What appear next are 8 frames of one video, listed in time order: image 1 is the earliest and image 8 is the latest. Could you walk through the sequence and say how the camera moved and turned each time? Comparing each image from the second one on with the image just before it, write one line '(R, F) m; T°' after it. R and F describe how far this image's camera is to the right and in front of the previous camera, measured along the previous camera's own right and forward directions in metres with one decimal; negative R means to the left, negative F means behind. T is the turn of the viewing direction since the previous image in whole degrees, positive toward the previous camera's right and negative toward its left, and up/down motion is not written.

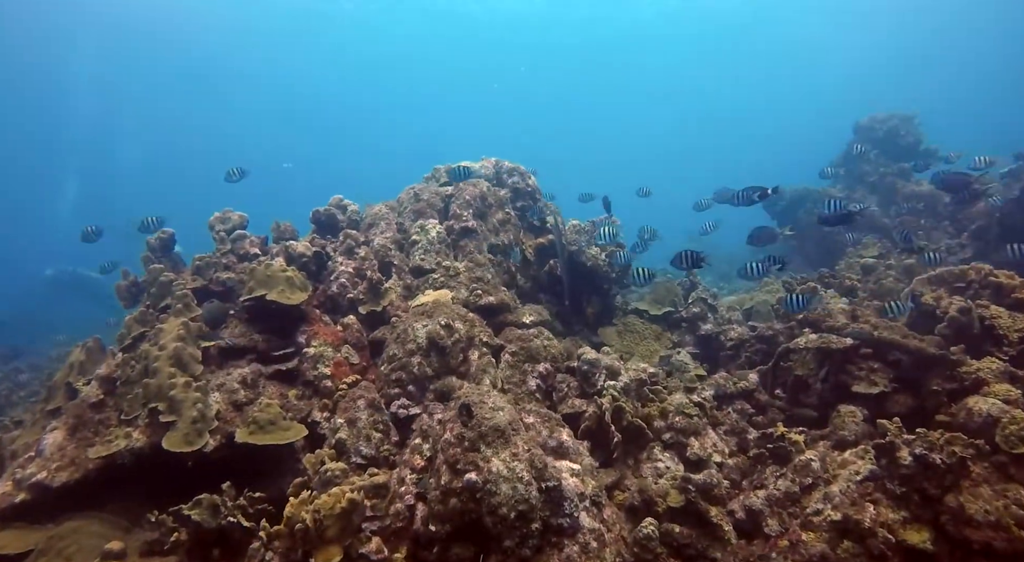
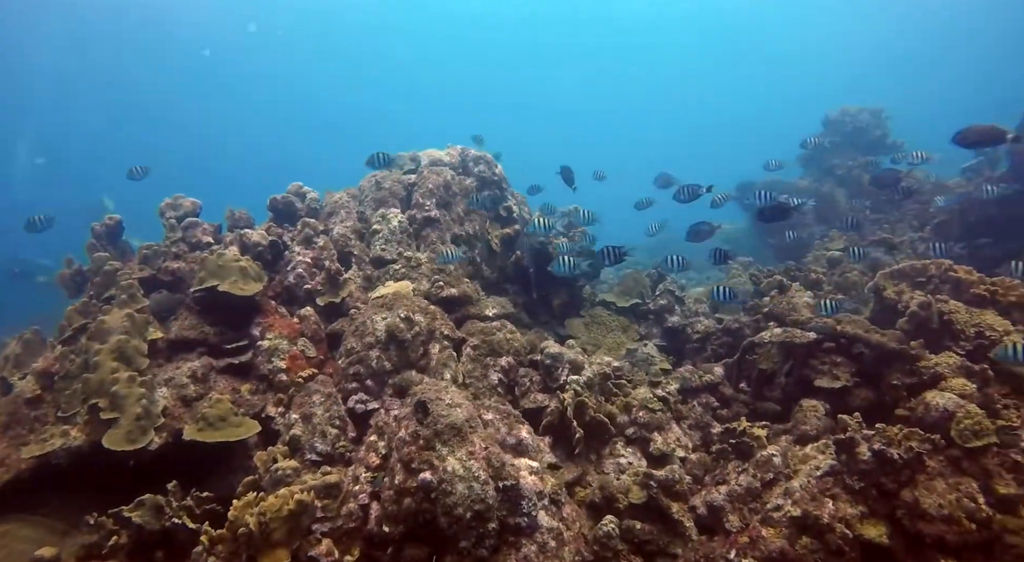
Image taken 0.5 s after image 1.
(+0.2, +0.2) m; +2°
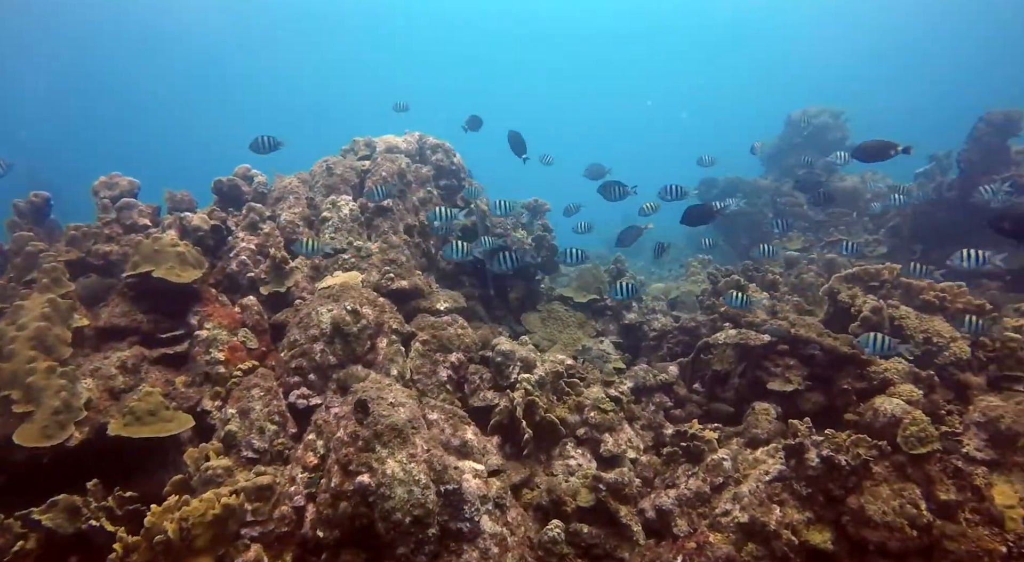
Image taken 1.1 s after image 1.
(+0.2, +0.2) m; +3°
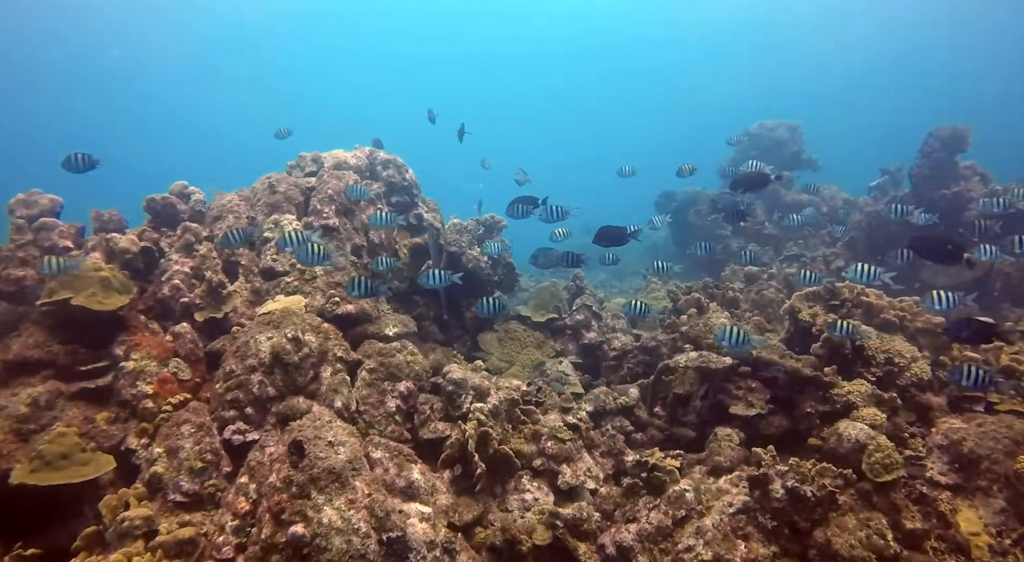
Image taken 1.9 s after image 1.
(+0.2, +0.4) m; +3°
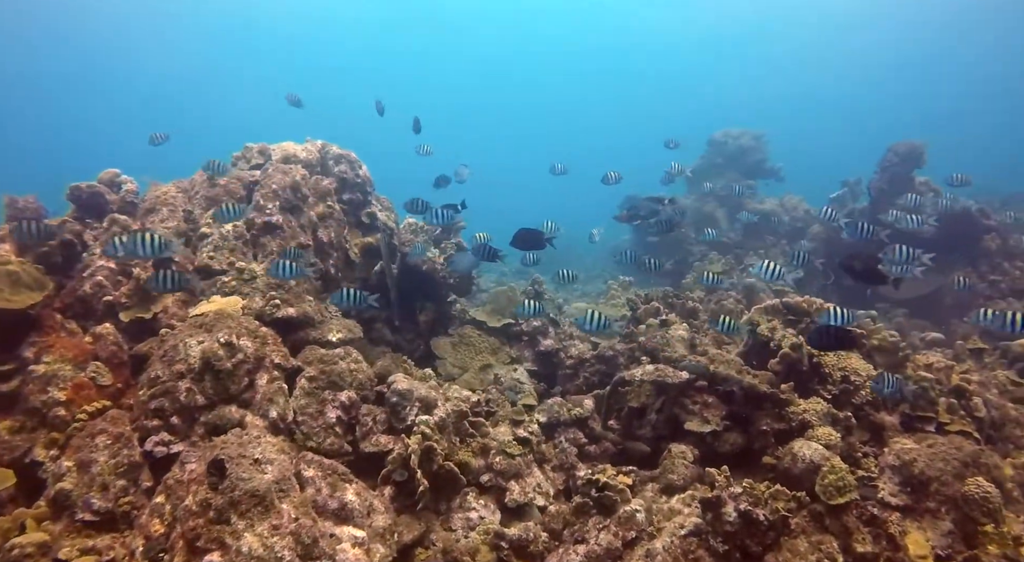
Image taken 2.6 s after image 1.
(+0.2, +0.3) m; +3°
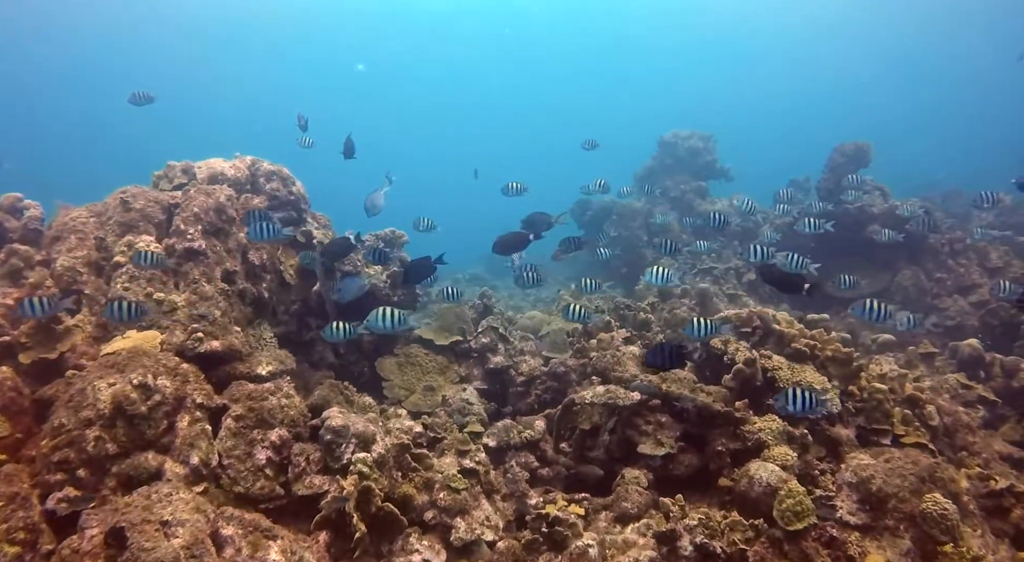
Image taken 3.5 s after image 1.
(+0.2, +0.4) m; +3°
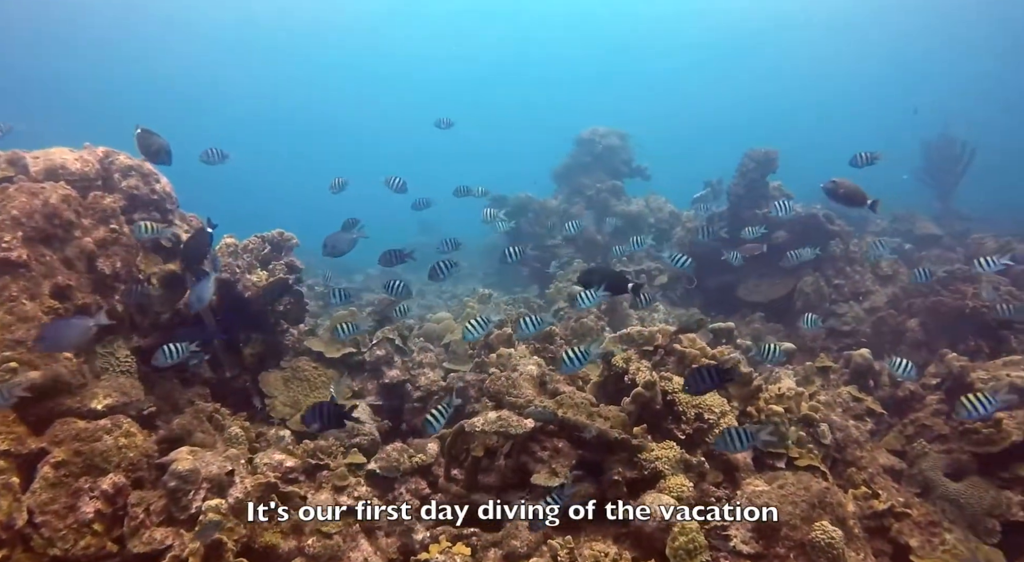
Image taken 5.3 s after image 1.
(+0.4, +0.5) m; +7°
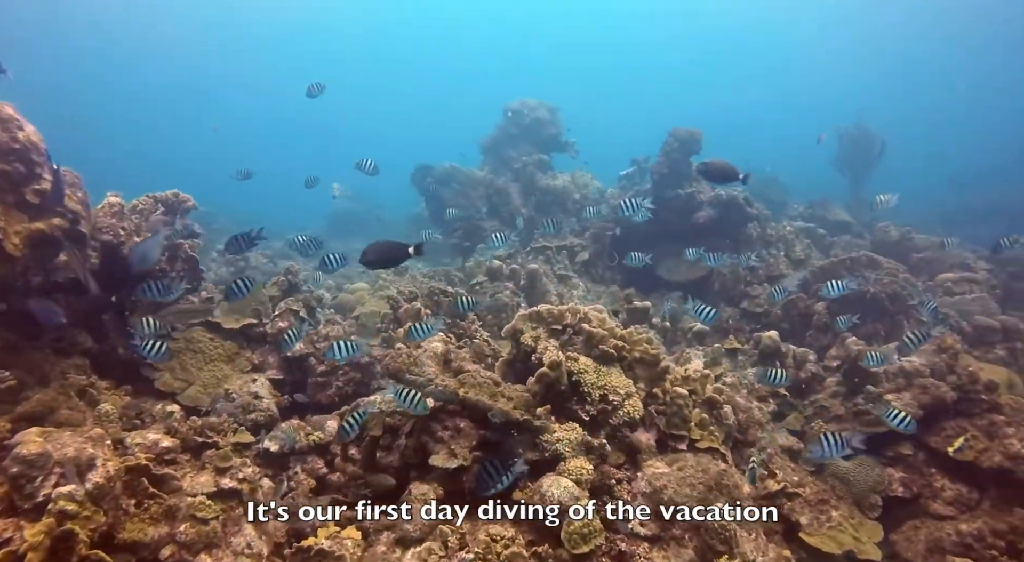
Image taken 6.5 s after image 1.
(+0.3, +0.3) m; +6°
